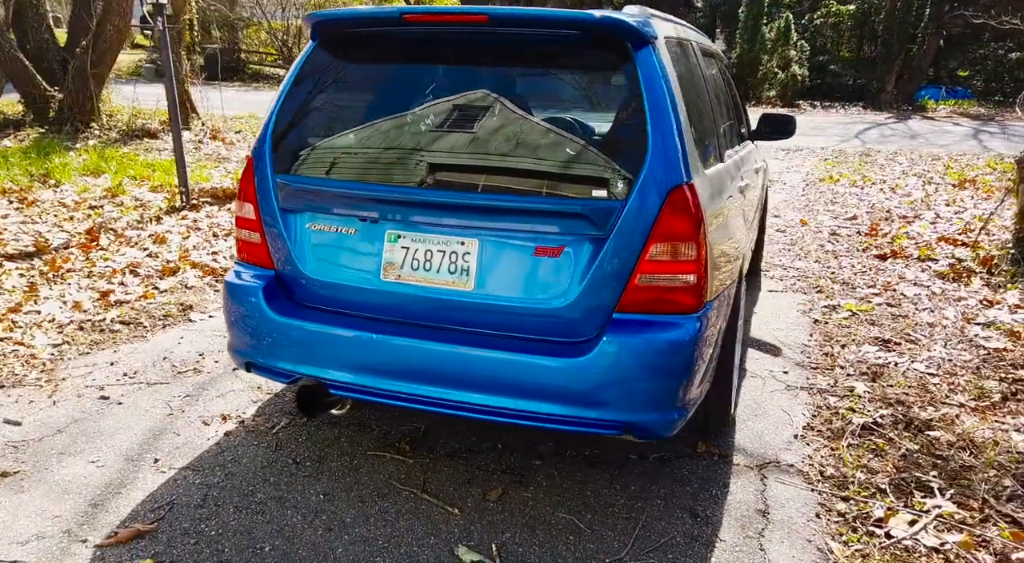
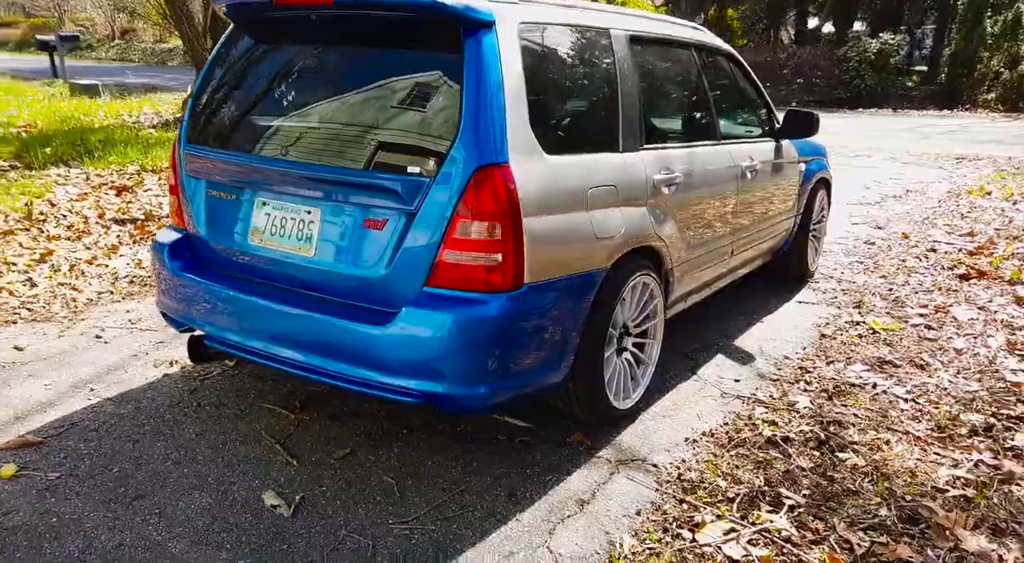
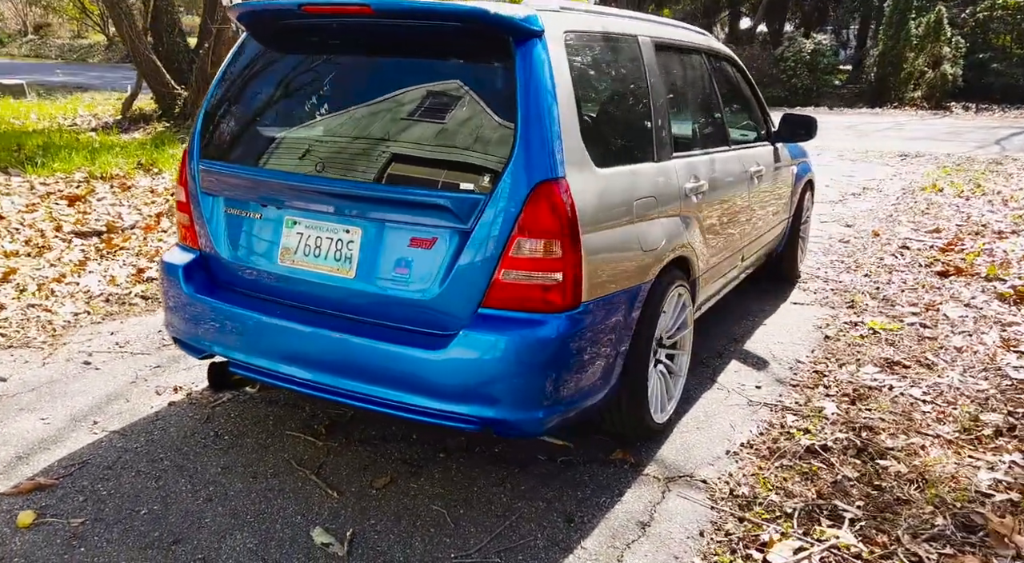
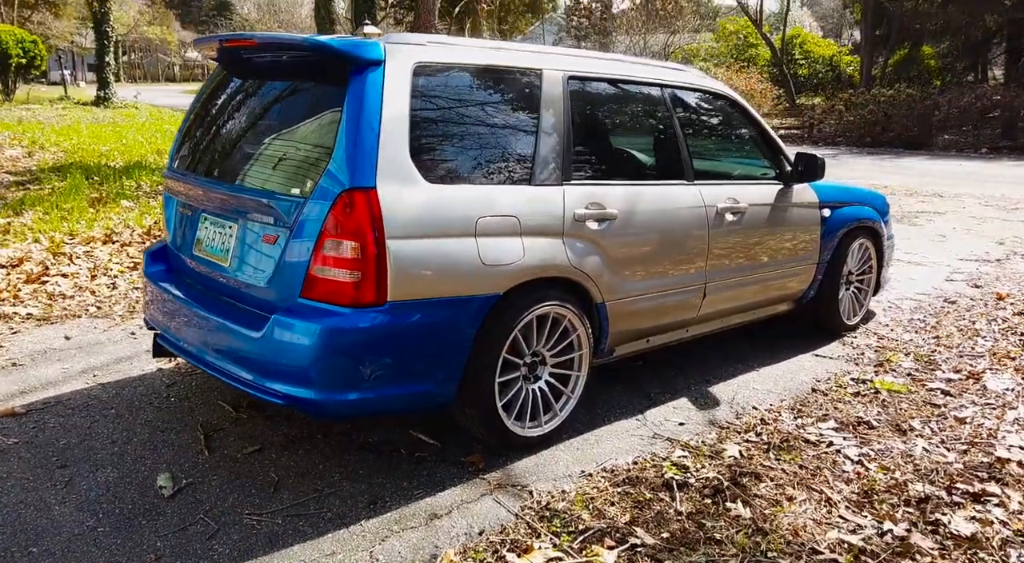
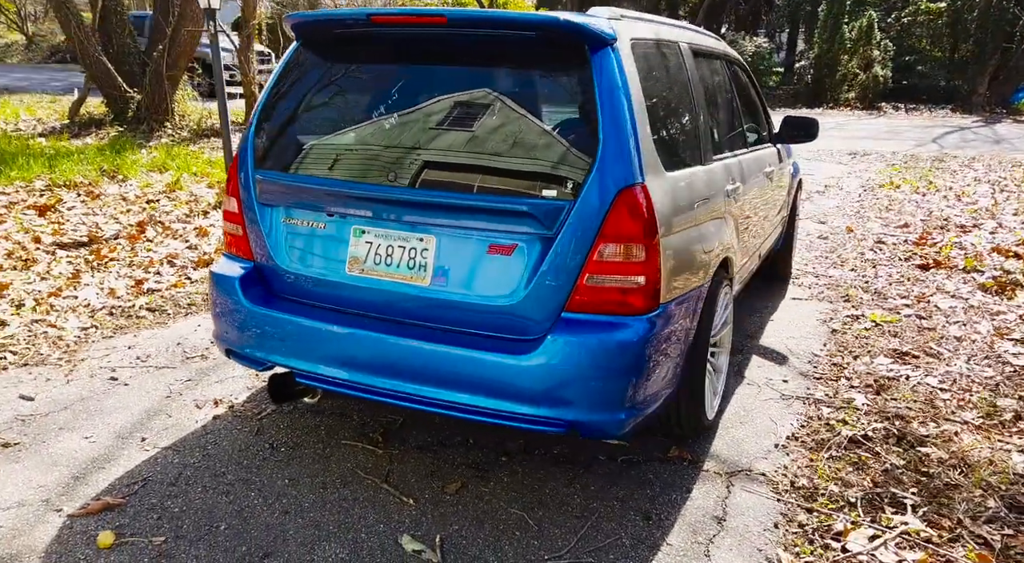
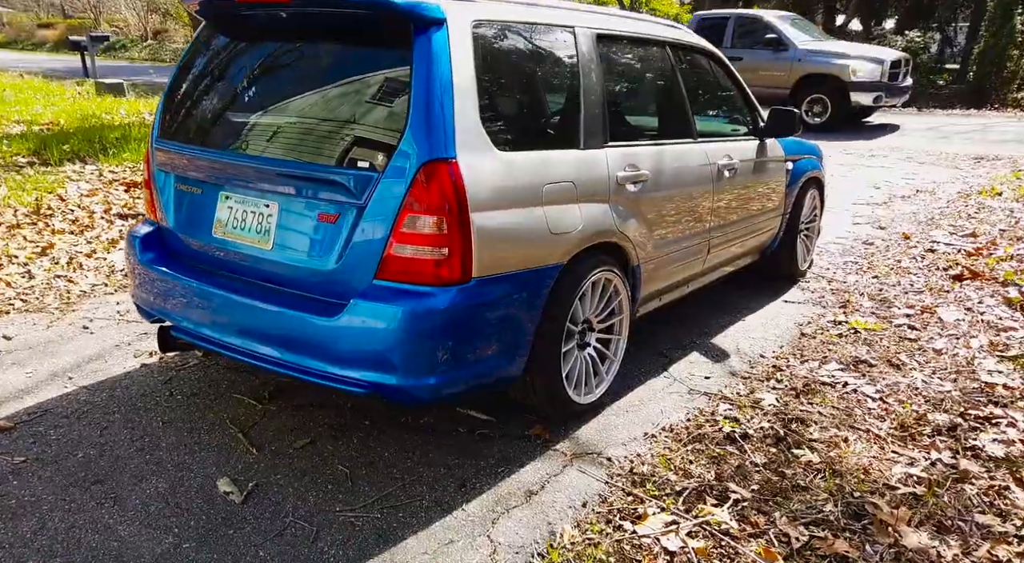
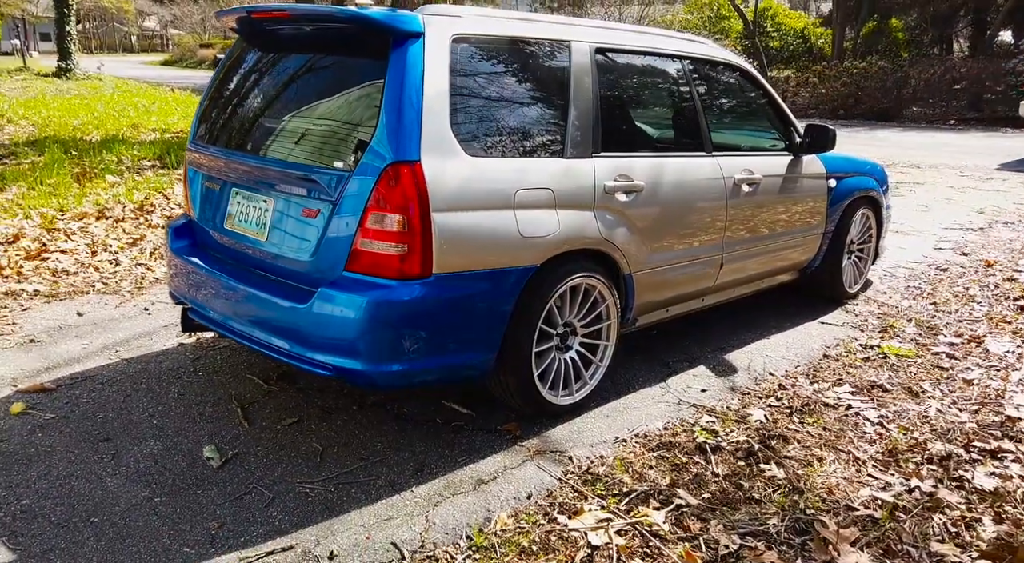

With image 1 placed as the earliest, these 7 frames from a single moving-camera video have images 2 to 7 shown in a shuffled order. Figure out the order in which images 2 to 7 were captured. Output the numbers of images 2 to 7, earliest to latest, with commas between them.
5, 3, 2, 6, 7, 4
